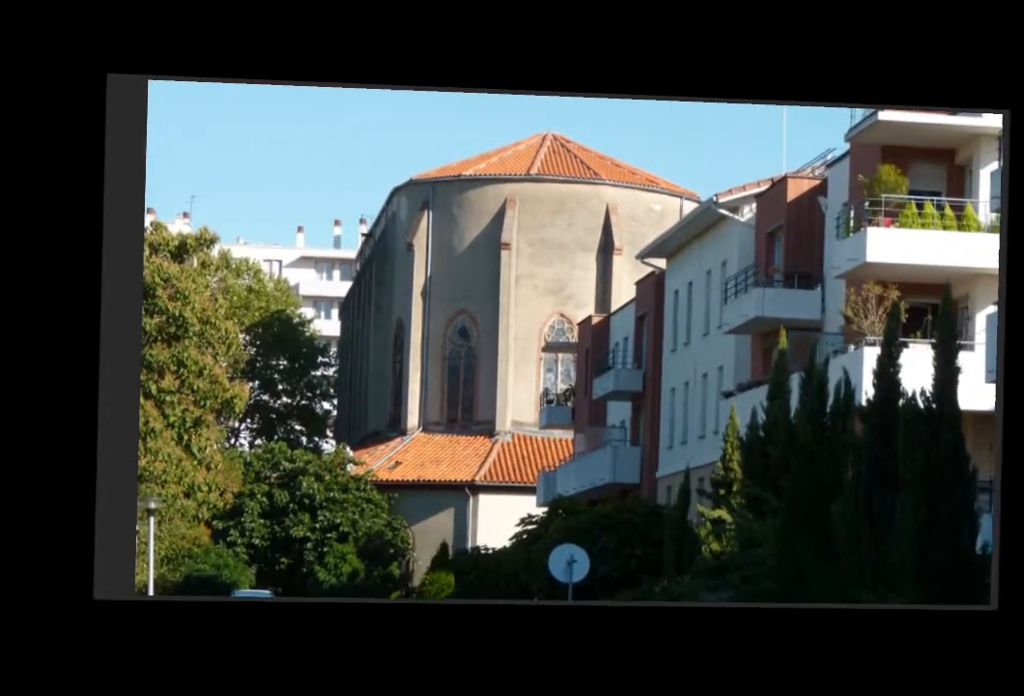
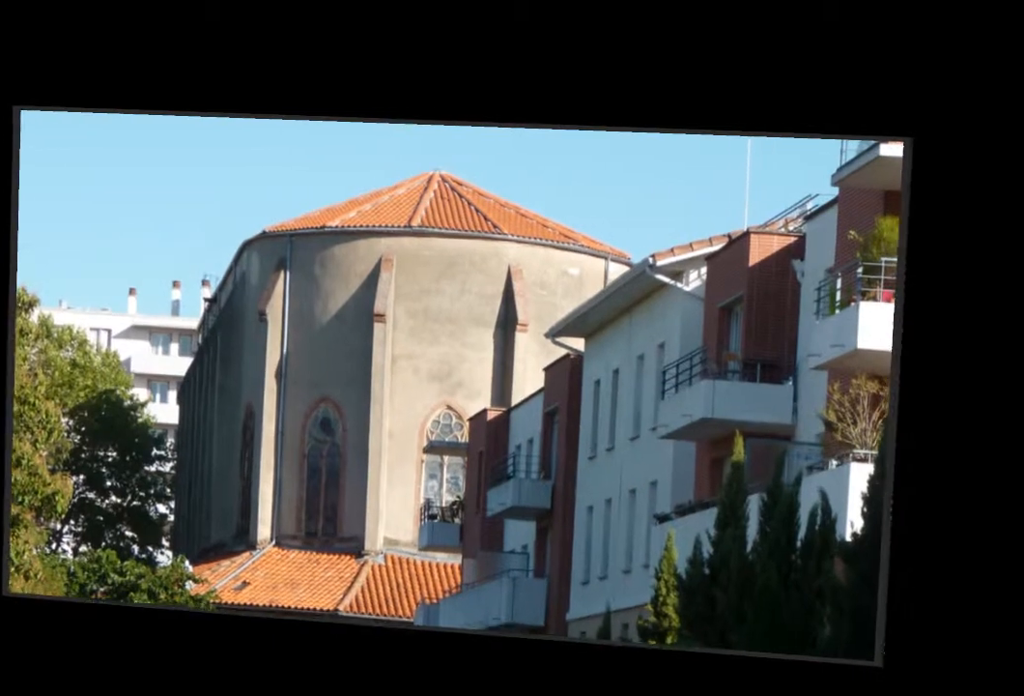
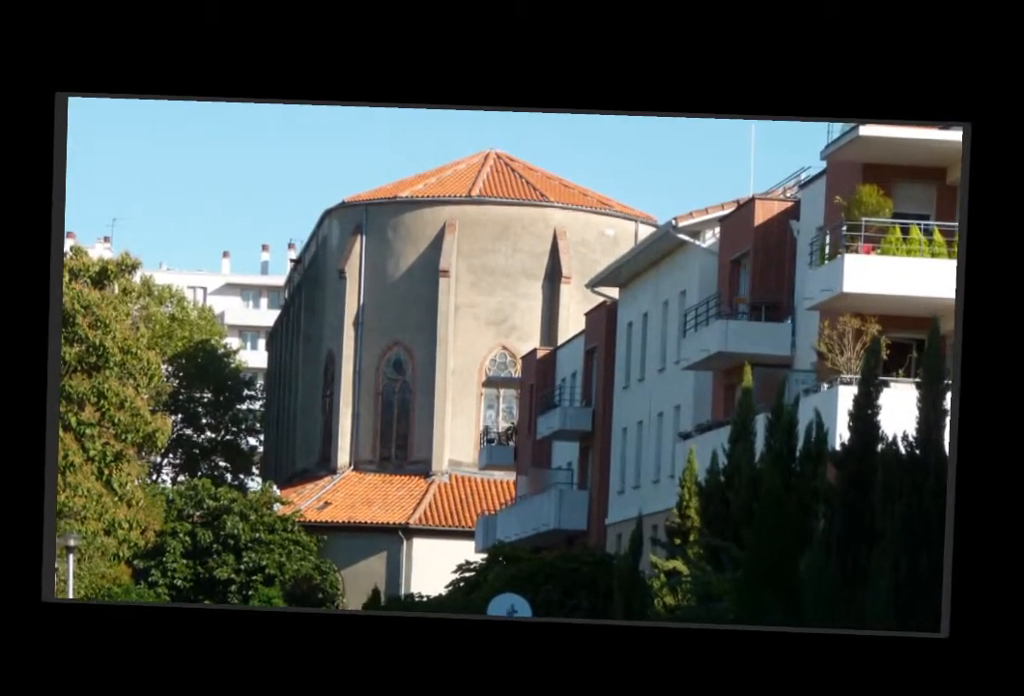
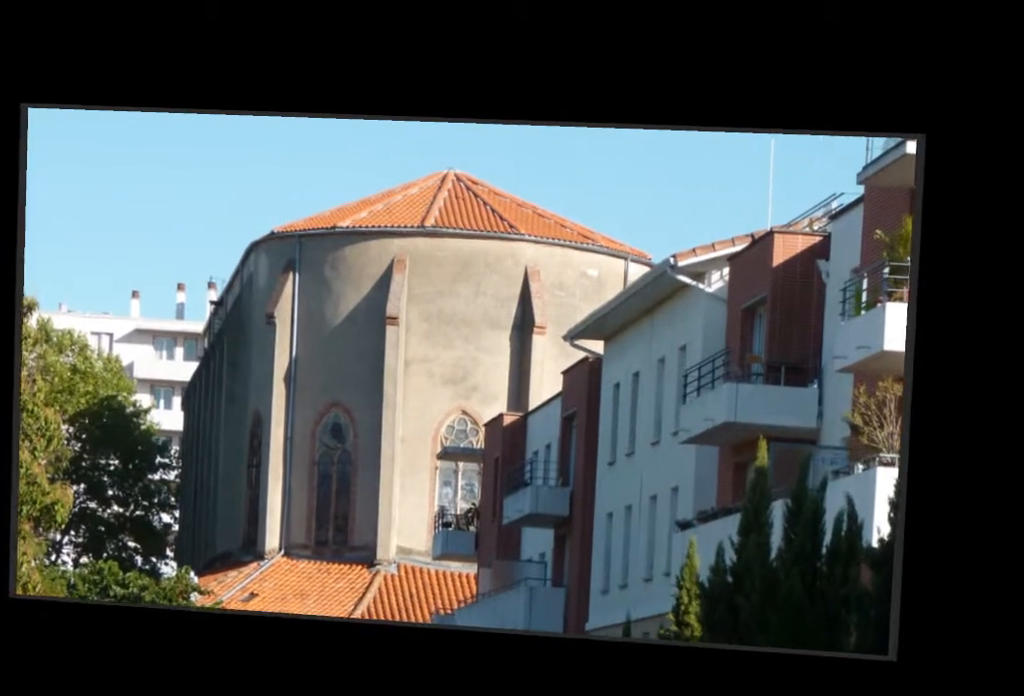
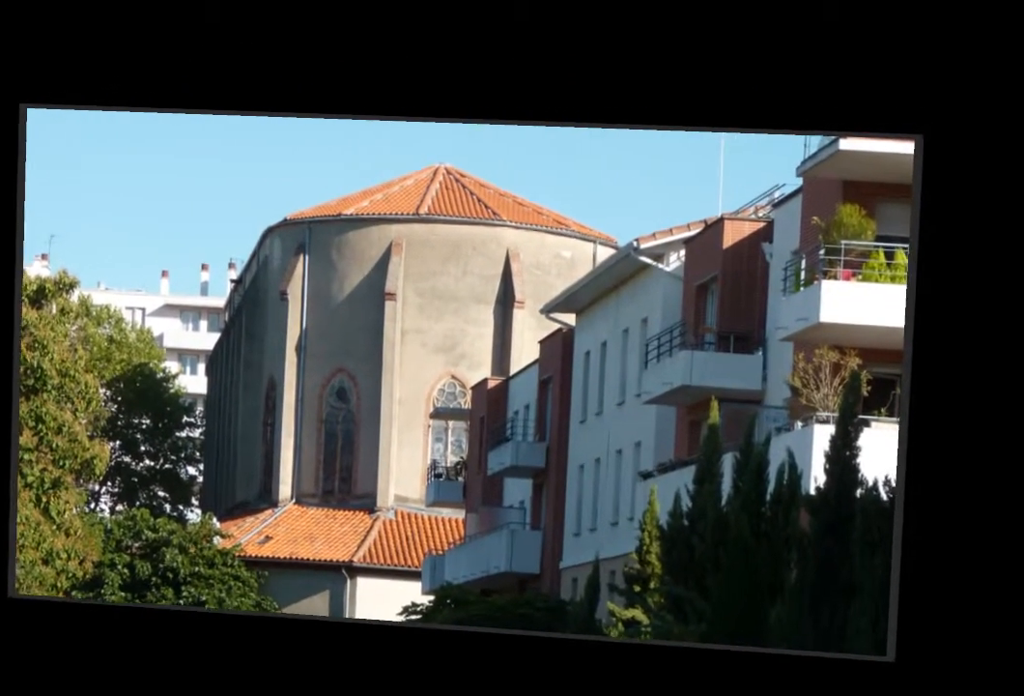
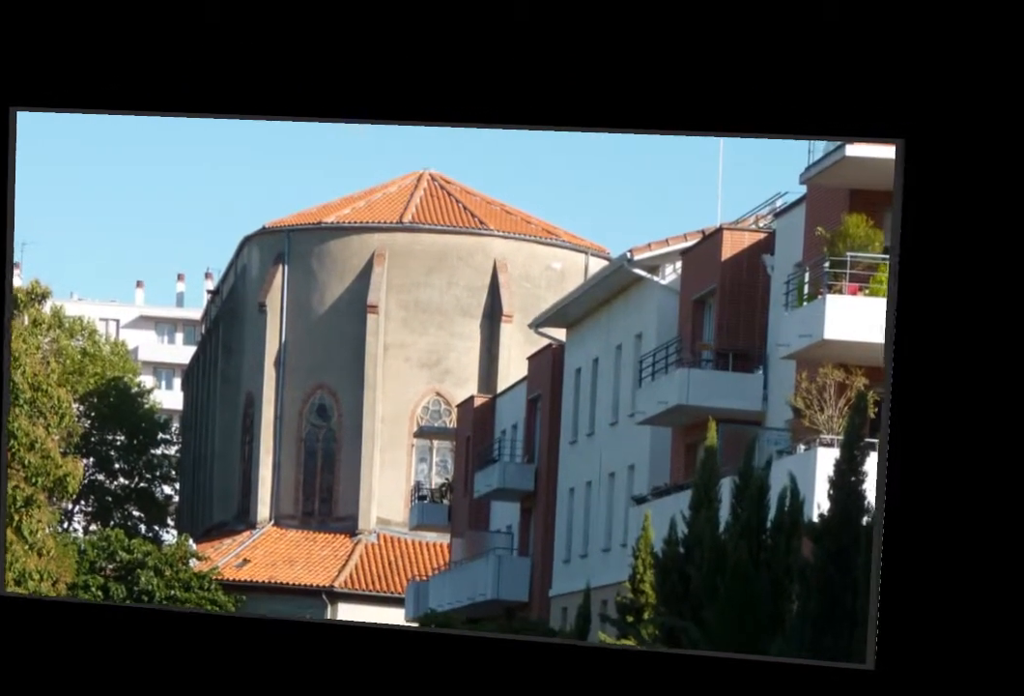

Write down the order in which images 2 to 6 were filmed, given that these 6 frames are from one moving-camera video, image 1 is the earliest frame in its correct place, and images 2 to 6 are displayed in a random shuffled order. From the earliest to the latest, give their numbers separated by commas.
3, 5, 6, 2, 4
